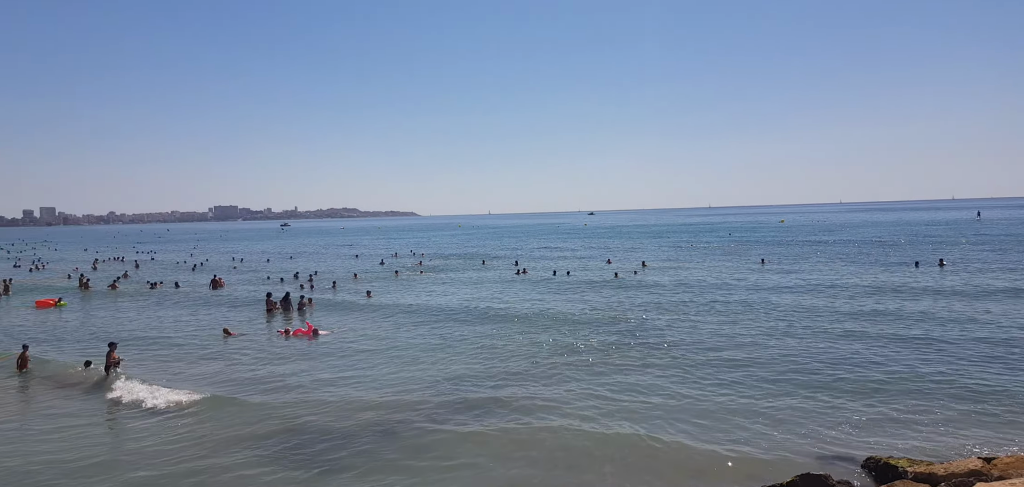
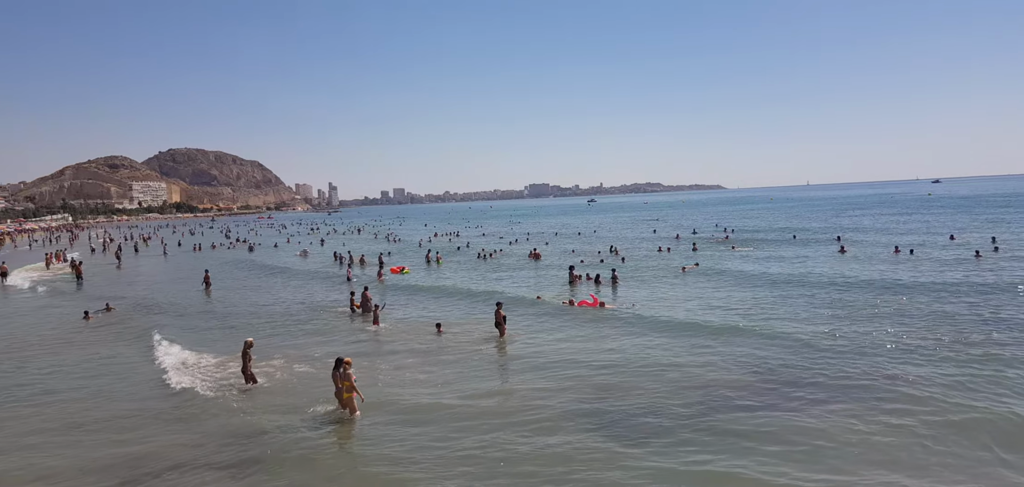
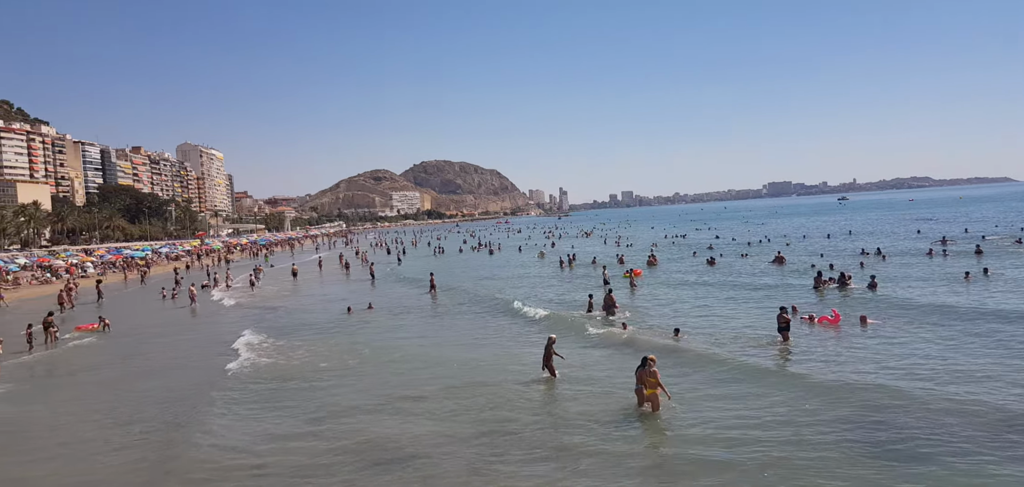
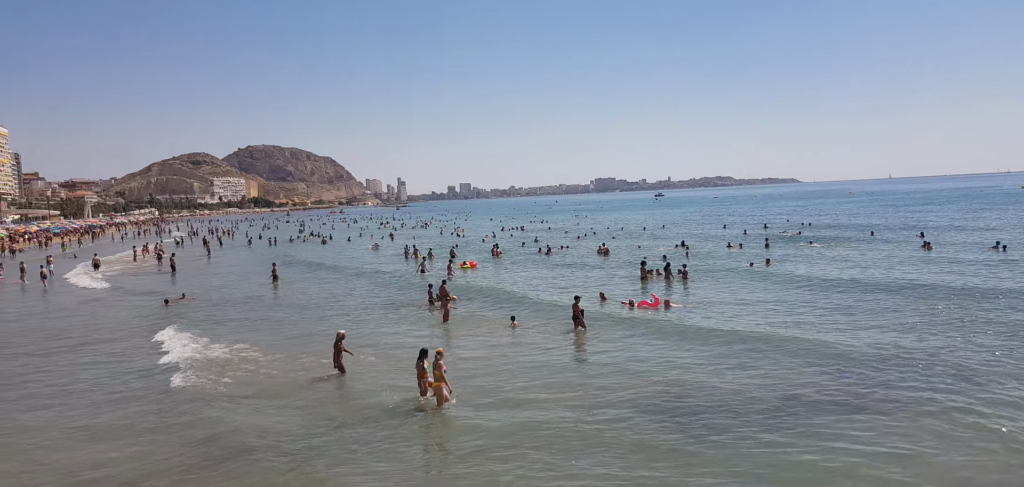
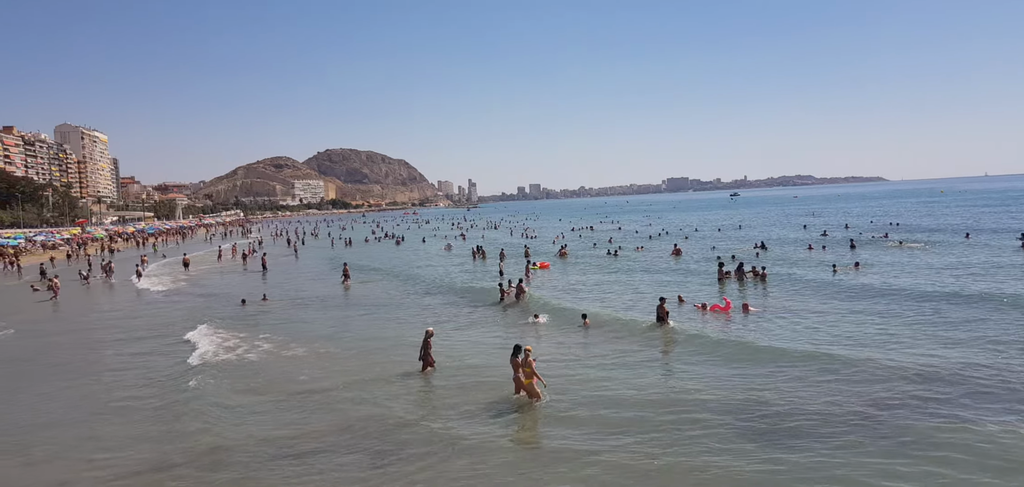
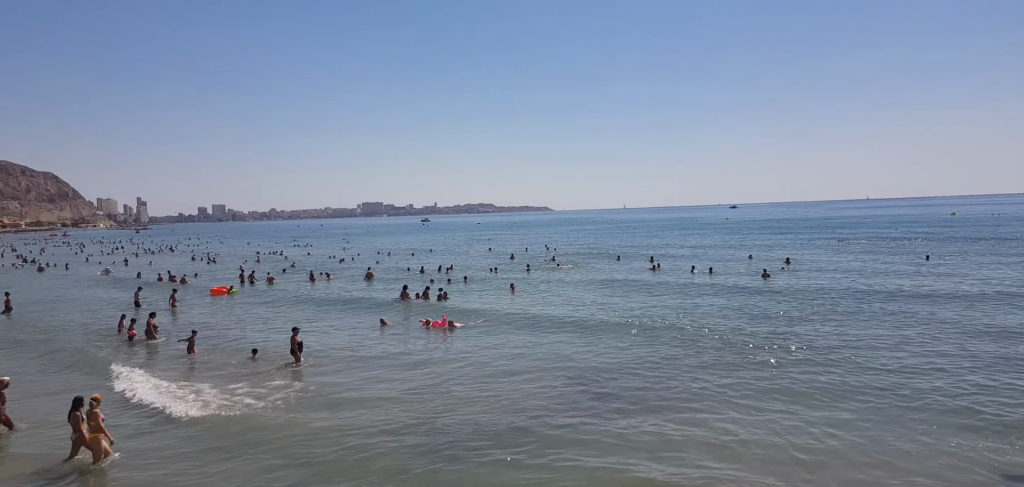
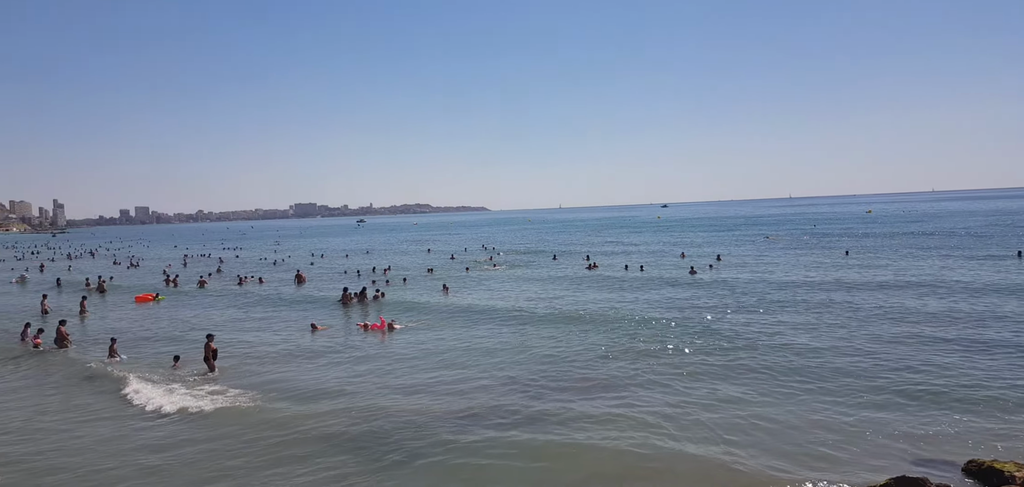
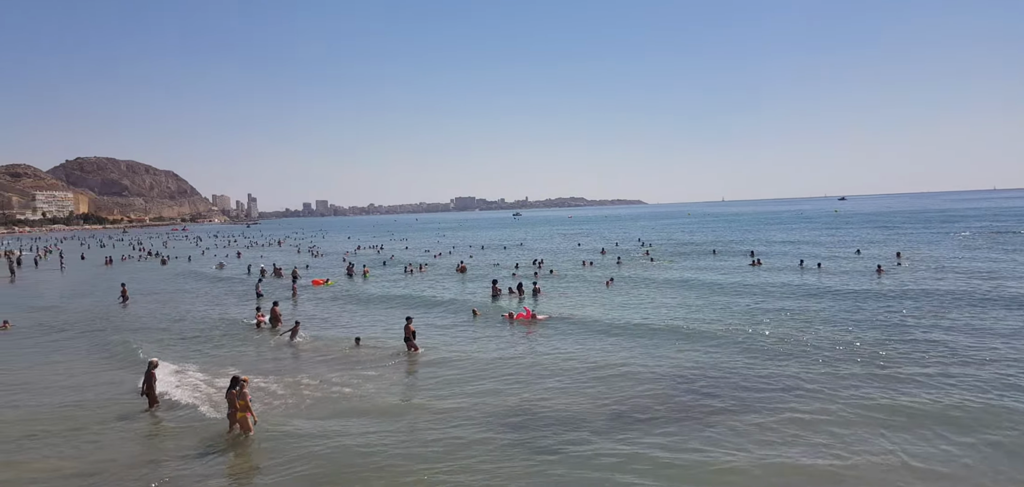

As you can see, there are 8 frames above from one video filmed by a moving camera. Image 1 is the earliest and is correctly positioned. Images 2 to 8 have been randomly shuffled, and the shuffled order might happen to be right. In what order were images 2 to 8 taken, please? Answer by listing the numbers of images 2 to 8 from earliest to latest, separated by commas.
7, 6, 8, 2, 4, 5, 3
